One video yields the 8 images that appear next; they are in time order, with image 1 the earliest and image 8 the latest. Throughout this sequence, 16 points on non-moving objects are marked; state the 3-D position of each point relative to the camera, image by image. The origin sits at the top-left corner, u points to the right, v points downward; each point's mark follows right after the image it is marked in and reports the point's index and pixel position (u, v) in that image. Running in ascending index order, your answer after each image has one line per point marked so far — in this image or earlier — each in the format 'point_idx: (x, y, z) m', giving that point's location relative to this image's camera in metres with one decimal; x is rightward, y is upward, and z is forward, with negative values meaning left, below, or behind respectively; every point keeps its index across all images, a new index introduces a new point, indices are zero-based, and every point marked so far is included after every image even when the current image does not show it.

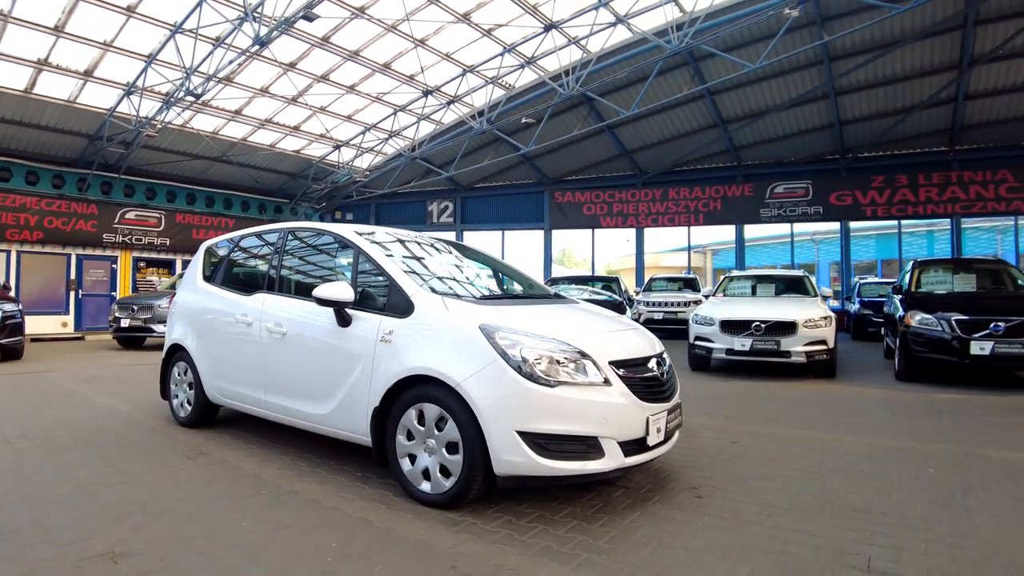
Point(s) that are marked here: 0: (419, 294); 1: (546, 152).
0: (-0.5, 0.0, +4.0) m
1: (+1.0, +3.8, +18.3) m
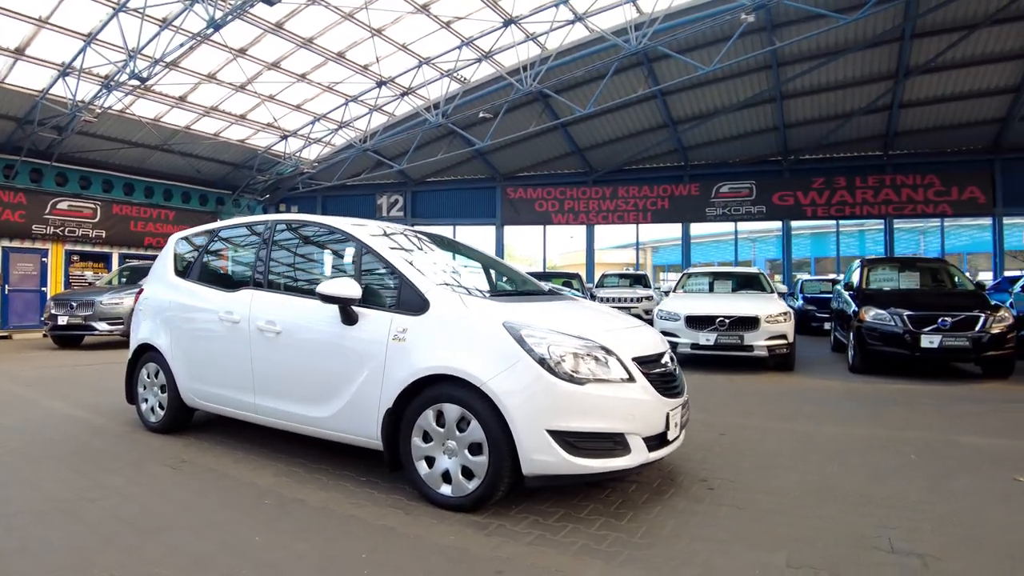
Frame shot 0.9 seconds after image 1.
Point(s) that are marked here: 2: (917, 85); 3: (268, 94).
0: (-0.4, 0.0, +3.9) m
1: (-0.3, +3.9, +18.2) m
2: (+8.8, +4.4, +13.9) m
3: (-5.3, +4.2, +14.0) m
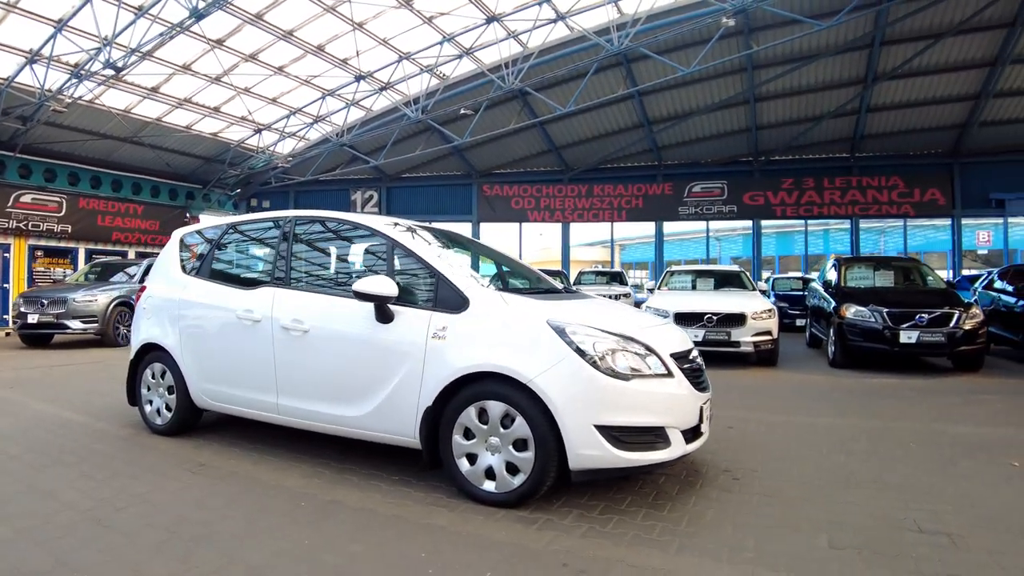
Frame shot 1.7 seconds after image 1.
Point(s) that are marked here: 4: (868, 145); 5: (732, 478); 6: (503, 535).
0: (-0.2, 0.0, +3.9) m
1: (-1.0, +4.0, +18.2) m
2: (+8.4, +4.4, +14.5) m
3: (-5.6, +4.3, +13.7) m
4: (+9.3, +3.7, +16.8) m
5: (+1.5, -1.3, +4.3) m
6: (0.0, -1.3, +3.3) m
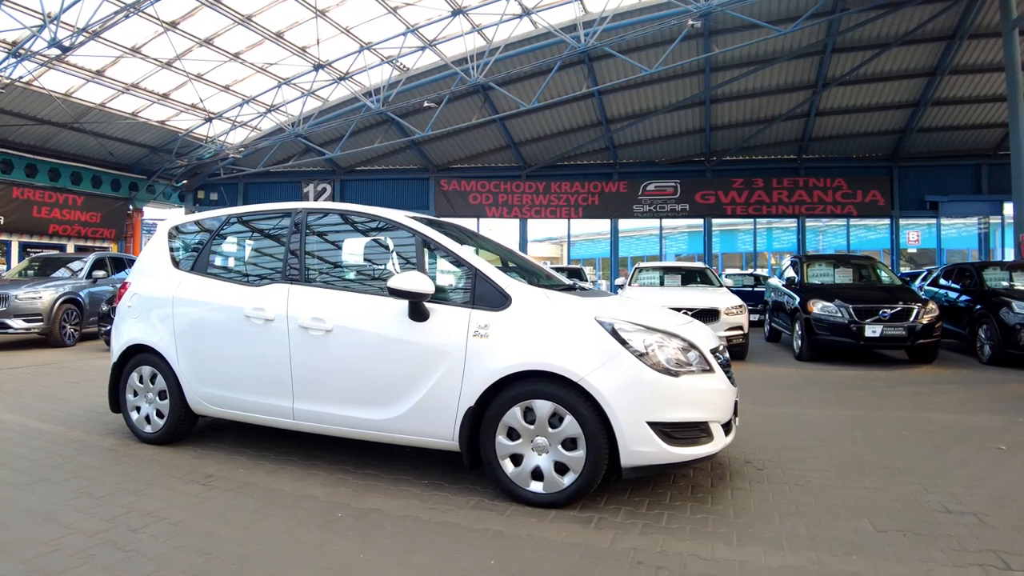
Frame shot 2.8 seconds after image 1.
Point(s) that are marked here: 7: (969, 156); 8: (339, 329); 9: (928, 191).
0: (0.0, 0.0, +3.8) m
1: (-2.2, +4.1, +18.0) m
2: (+7.6, +4.5, +15.2) m
3: (-6.3, +4.3, +13.0) m
4: (+8.2, +3.8, +17.6) m
5: (+1.7, -1.2, +4.4) m
6: (+0.3, -1.3, +3.3) m
7: (+12.6, +3.6, +17.5) m
8: (-1.1, -0.3, +4.0) m
9: (+11.5, +2.7, +17.7) m
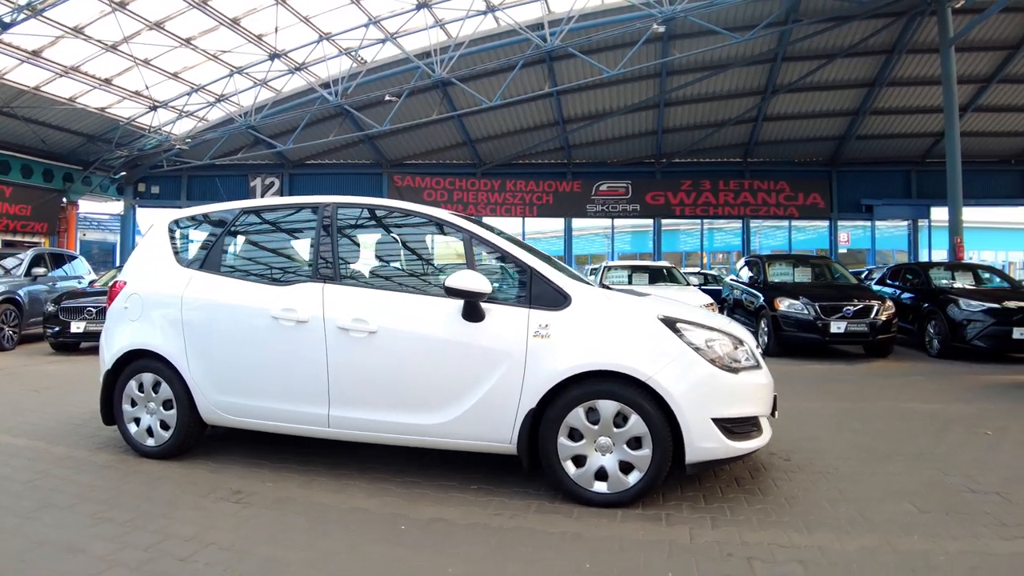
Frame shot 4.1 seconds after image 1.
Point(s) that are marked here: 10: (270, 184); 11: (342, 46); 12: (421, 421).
0: (+0.3, 0.0, +3.8) m
1: (-3.4, +4.2, +17.6) m
2: (+6.6, +4.6, +15.9) m
3: (-7.0, +4.4, +12.2) m
4: (+7.0, +3.9, +18.4) m
5: (+1.9, -1.2, +4.5) m
6: (+0.7, -1.3, +3.3) m
7: (+11.3, +3.6, +18.7) m
8: (-0.8, -0.3, +3.9) m
9: (+10.3, +2.7, +18.9) m
10: (-7.4, +3.1, +19.5) m
11: (-3.5, +5.0, +13.5) m
12: (-0.5, -0.8, +3.9) m
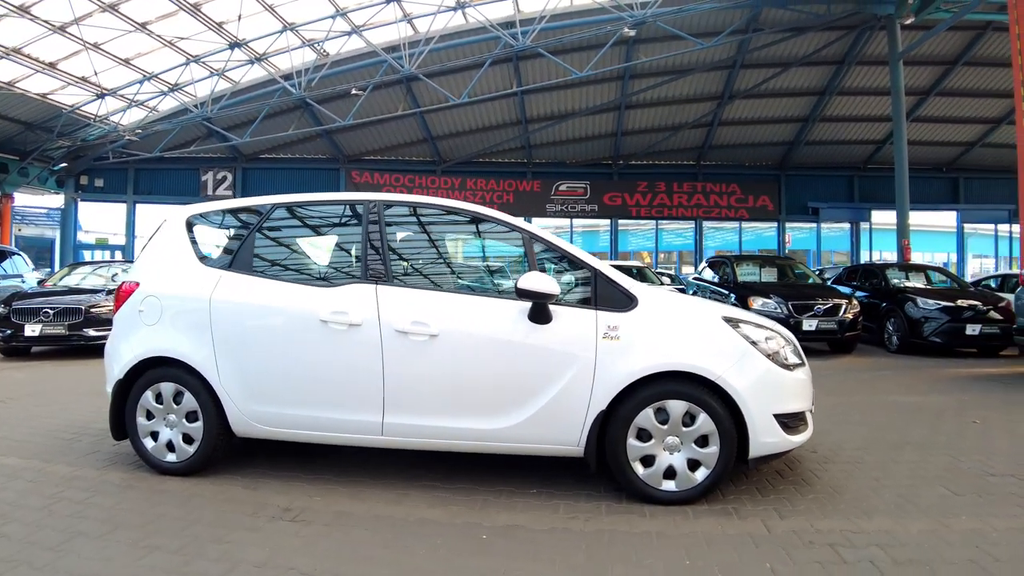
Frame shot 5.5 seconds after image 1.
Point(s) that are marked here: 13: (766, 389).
0: (+0.7, 0.0, +3.8) m
1: (-4.4, +4.2, +17.2) m
2: (+5.7, +4.6, +16.5) m
3: (-7.4, +4.4, +11.4) m
4: (+5.9, +3.9, +19.0) m
5: (+2.2, -1.2, +4.7) m
6: (+1.1, -1.3, +3.4) m
7: (+10.1, +3.7, +19.8) m
8: (-0.4, -0.3, +3.8) m
9: (+9.1, +2.8, +19.8) m
10: (-8.5, +3.1, +18.6) m
11: (-4.1, +5.1, +13.1) m
12: (-0.2, -0.8, +3.8) m
13: (+1.5, -0.6, +3.7) m
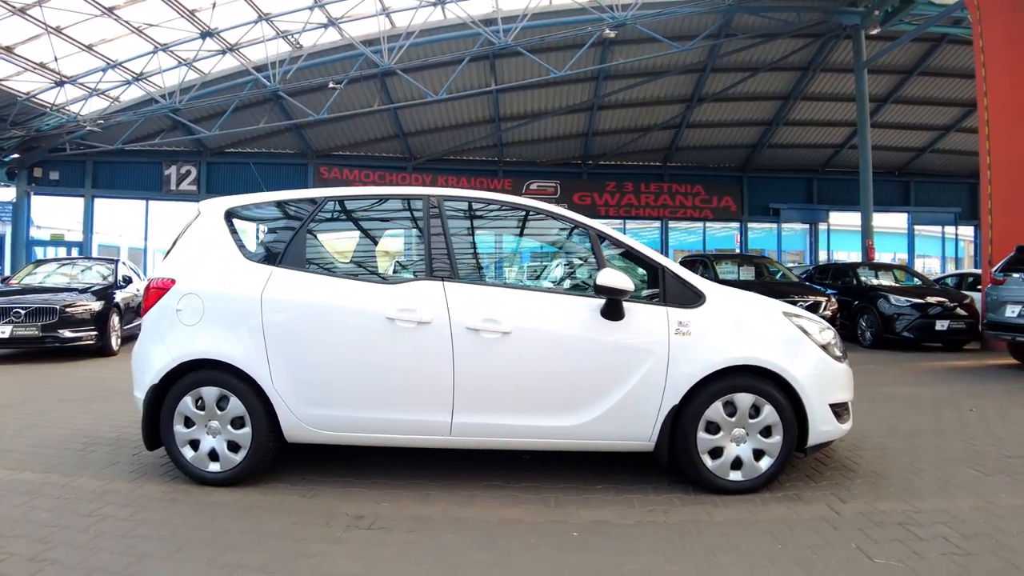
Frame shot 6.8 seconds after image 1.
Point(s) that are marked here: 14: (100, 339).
0: (+1.1, 0.0, +3.9) m
1: (-5.1, +4.2, +16.8) m
2: (+5.0, +4.6, +16.9) m
3: (-7.6, +4.4, +10.8) m
4: (+5.0, +4.0, +19.5) m
5: (+2.5, -1.2, +4.9) m
6: (+1.6, -1.3, +3.5) m
7: (+9.1, +3.7, +20.6) m
8: (0.0, -0.2, +3.8) m
9: (+8.1, +2.8, +20.5) m
10: (-9.4, +3.1, +17.9) m
11: (-4.5, +5.1, +12.7) m
12: (+0.3, -0.8, +3.8) m
13: (+1.9, -0.6, +3.8) m
14: (-5.7, -0.7, +9.0) m
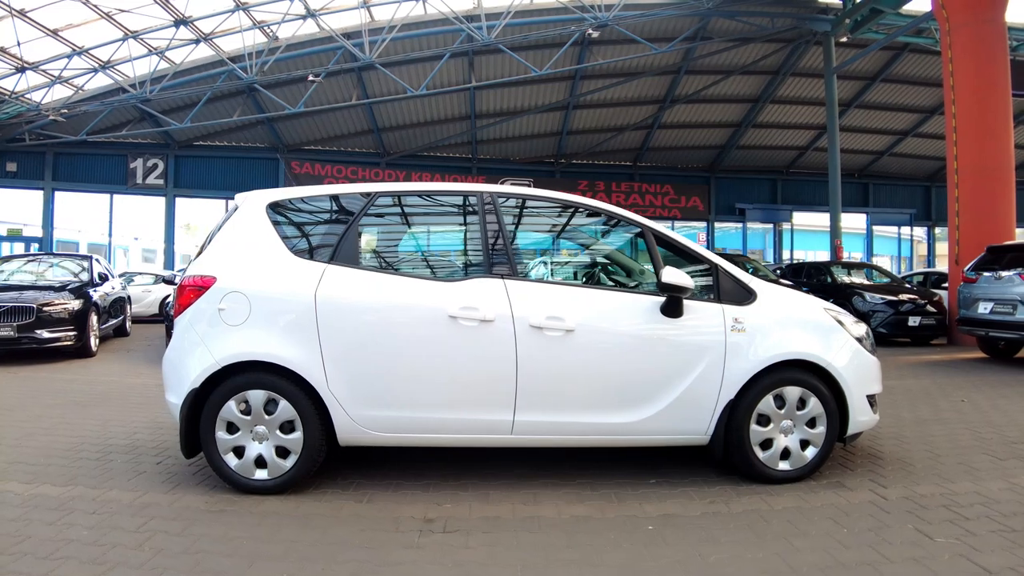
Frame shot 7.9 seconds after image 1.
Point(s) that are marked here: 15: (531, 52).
0: (+1.5, 0.0, +4.0) m
1: (-5.7, +4.3, +16.3) m
2: (+4.4, +4.7, +17.3) m
3: (-7.8, +4.4, +10.2) m
4: (+4.1, +4.0, +19.8) m
5: (+2.8, -1.2, +5.1) m
6: (+1.9, -1.2, +3.6) m
7: (+8.2, +3.8, +21.2) m
8: (+0.4, -0.2, +3.8) m
9: (+7.2, +2.9, +21.1) m
10: (-10.0, +3.2, +17.1) m
11: (-4.8, +5.1, +12.3) m
12: (+0.6, -0.8, +3.8) m
13: (+2.2, -0.5, +4.0) m
14: (-5.7, -0.7, +8.5) m
15: (+0.5, +5.4, +14.7) m
